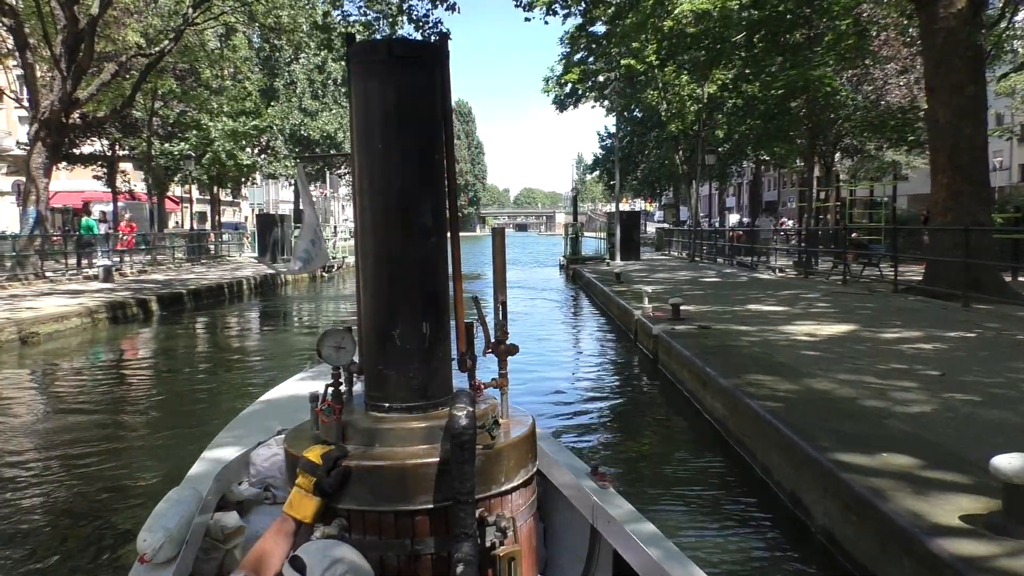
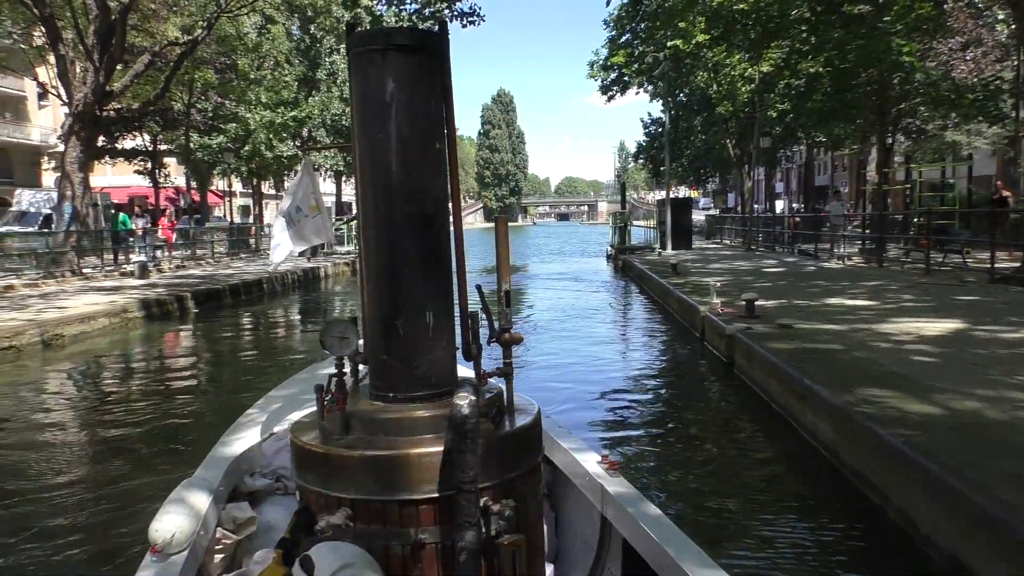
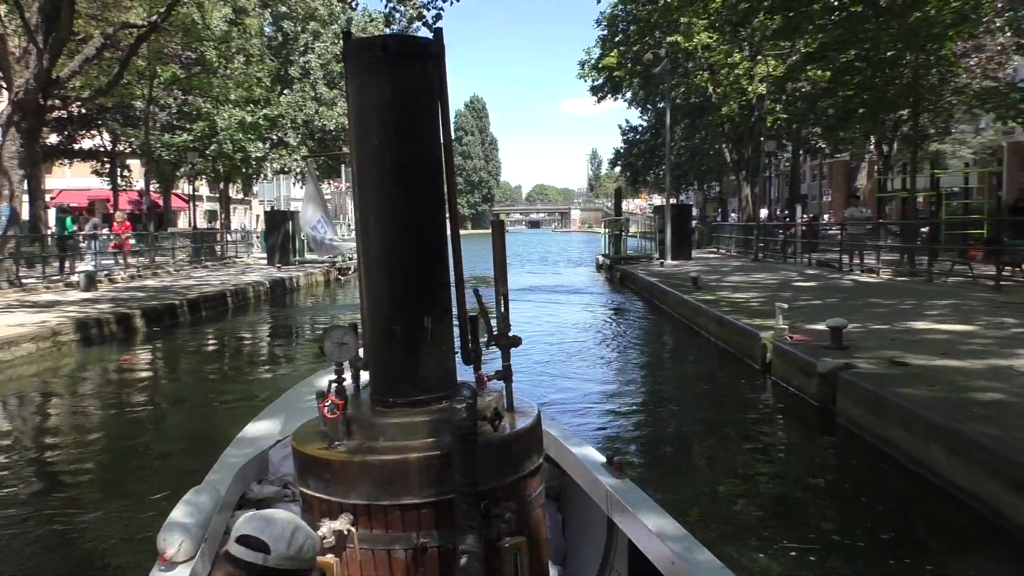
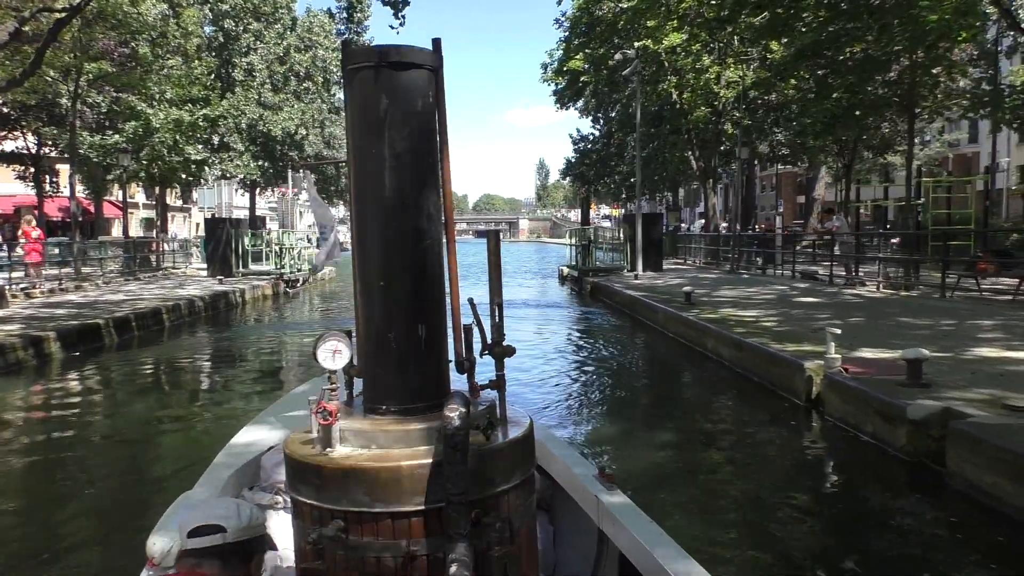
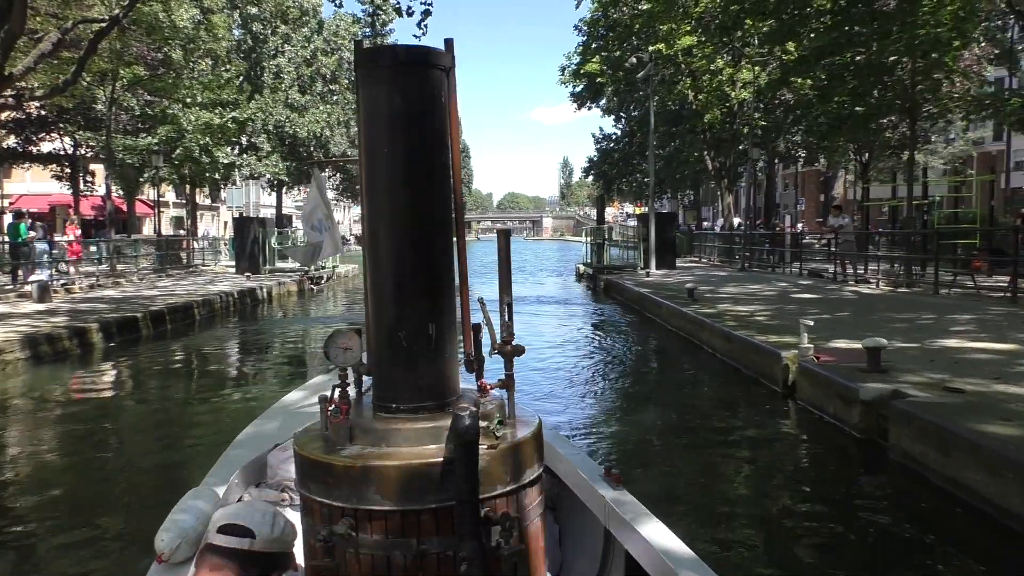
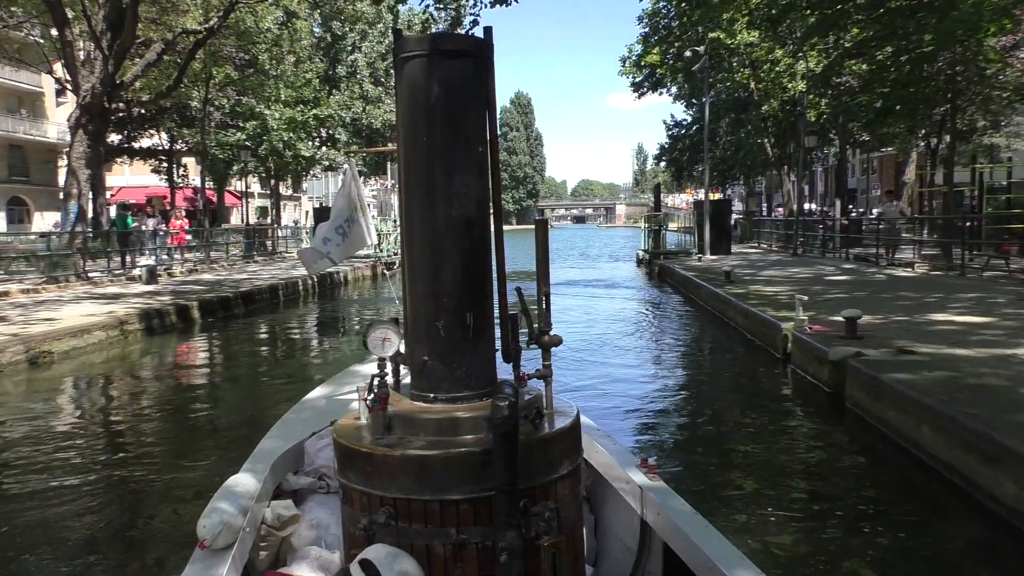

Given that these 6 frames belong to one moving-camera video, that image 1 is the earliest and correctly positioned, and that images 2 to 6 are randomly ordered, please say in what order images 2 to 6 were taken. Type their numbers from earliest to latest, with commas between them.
2, 6, 3, 5, 4
